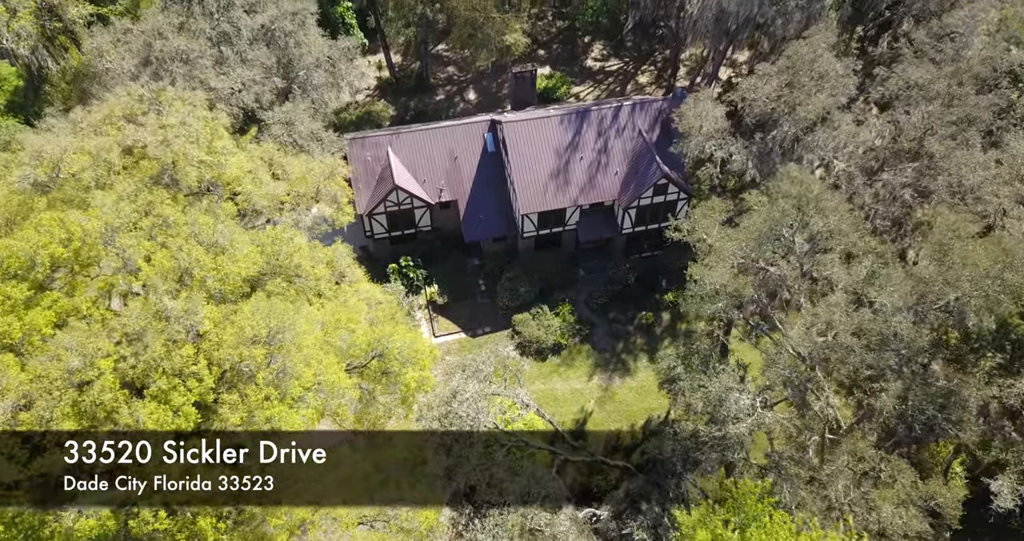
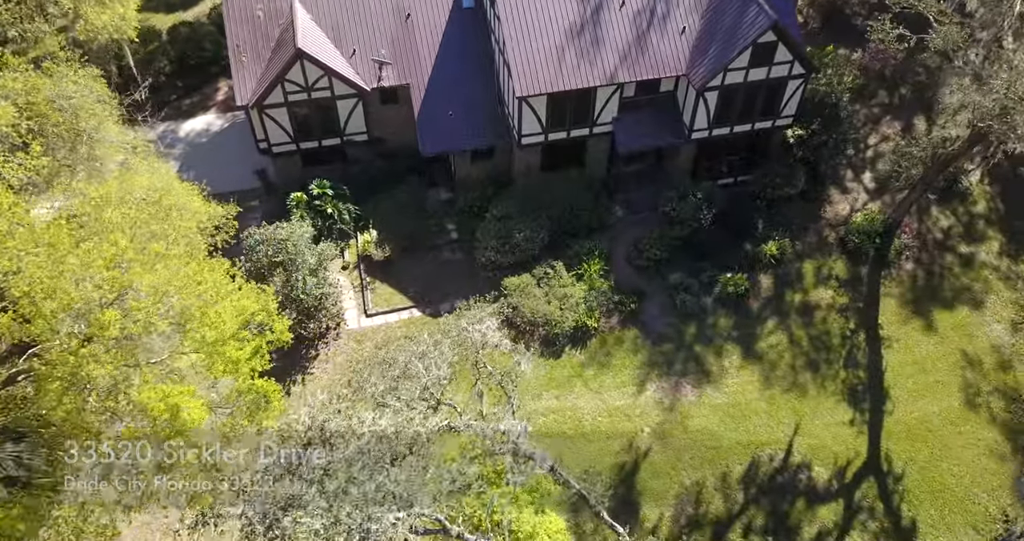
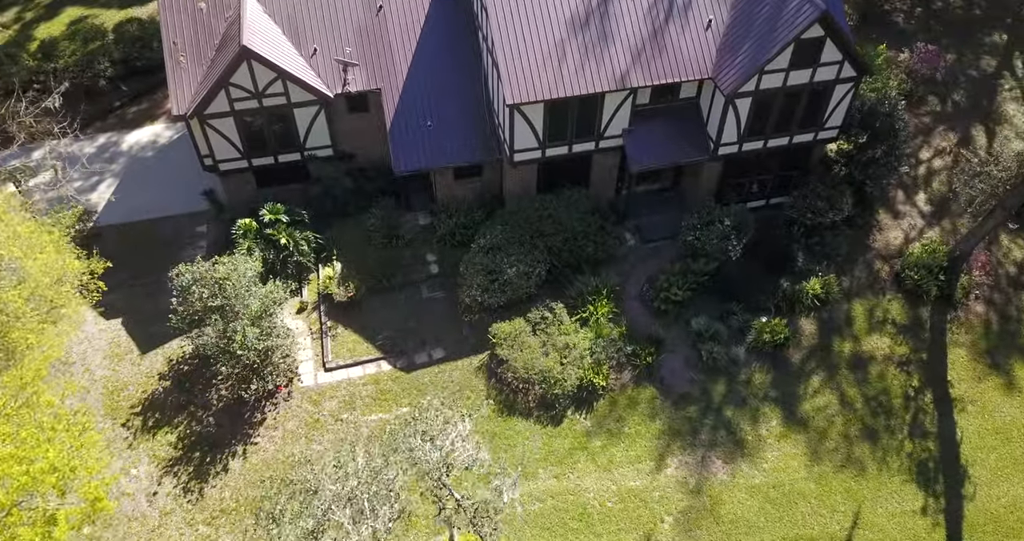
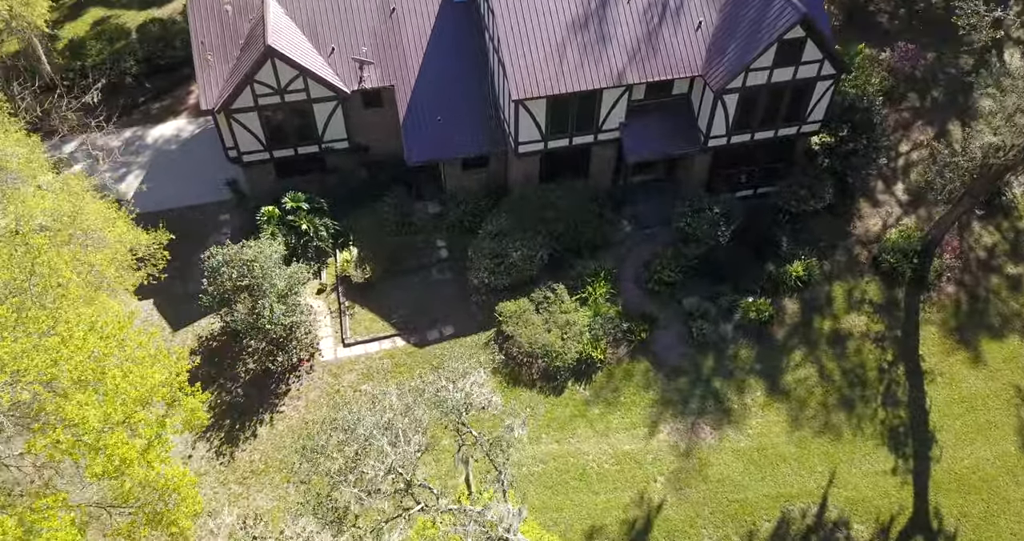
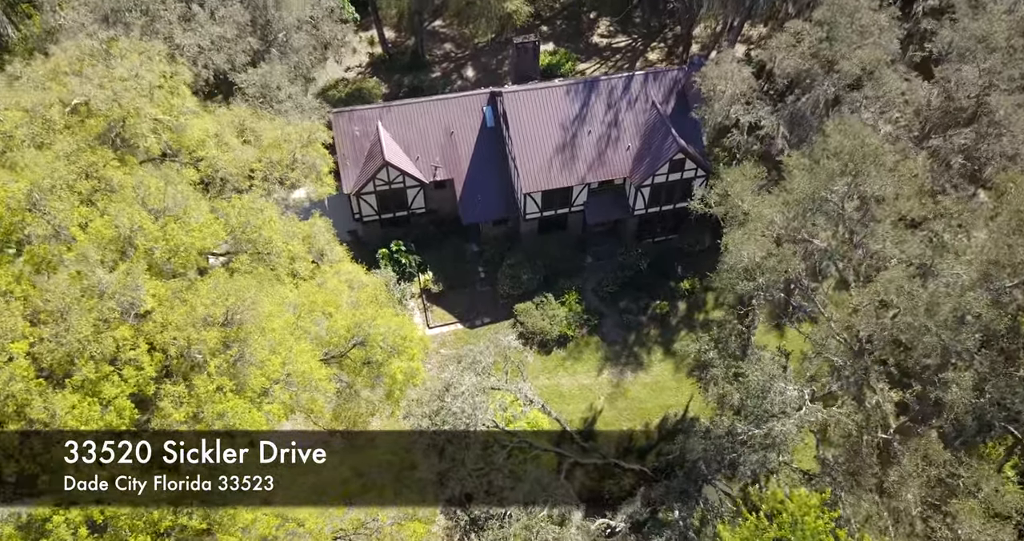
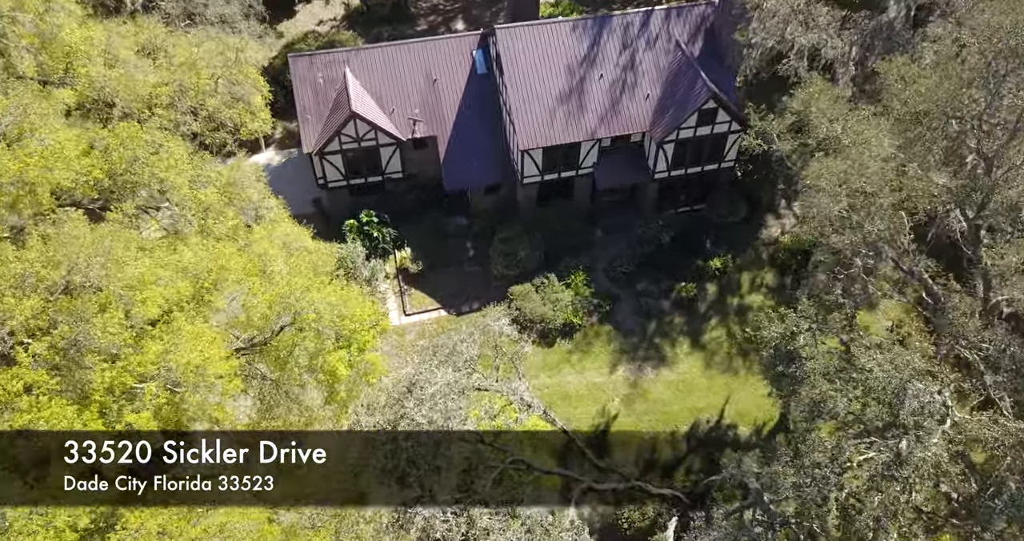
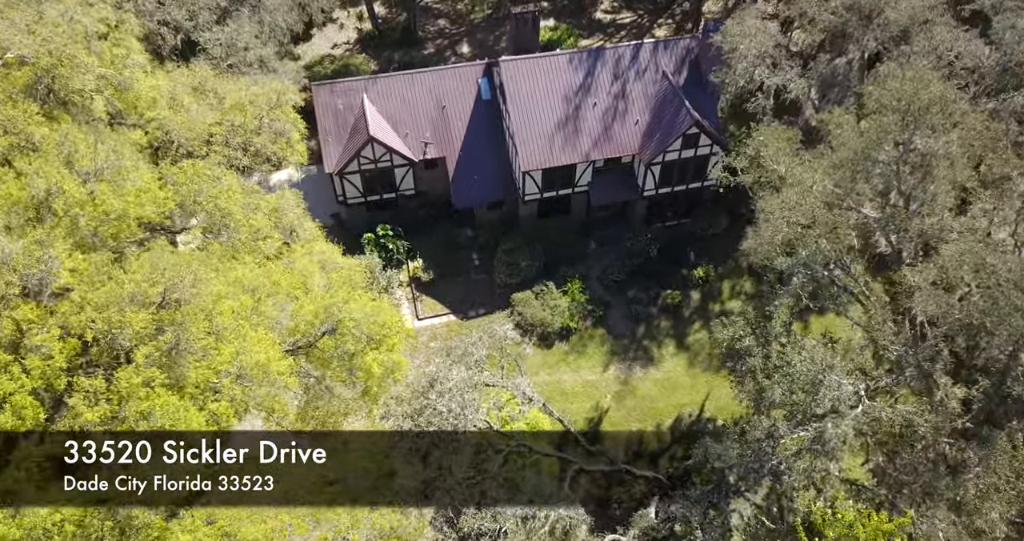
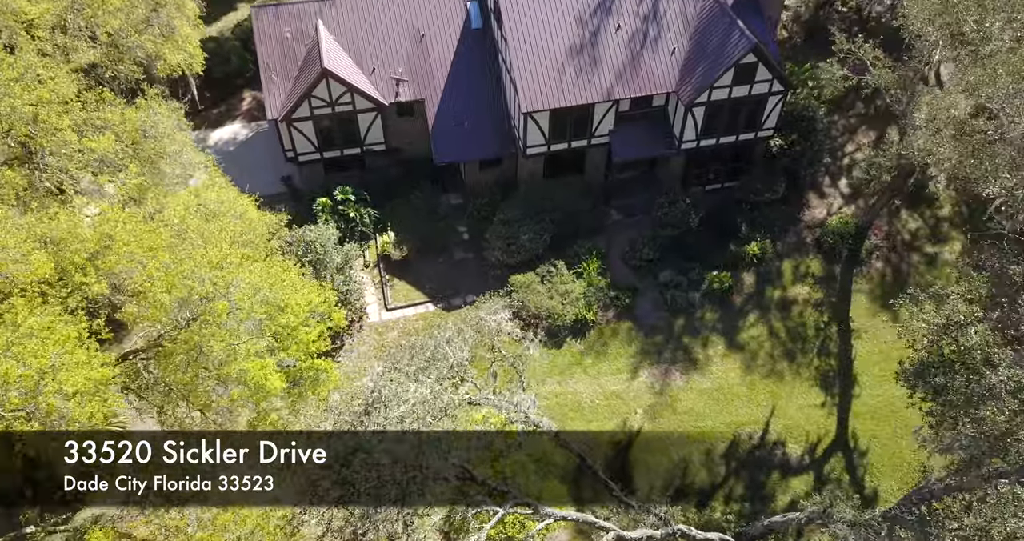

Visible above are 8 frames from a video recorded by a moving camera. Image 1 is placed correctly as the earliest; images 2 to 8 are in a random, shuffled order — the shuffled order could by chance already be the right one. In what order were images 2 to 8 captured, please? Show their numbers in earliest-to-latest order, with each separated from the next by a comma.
5, 7, 6, 8, 2, 4, 3
